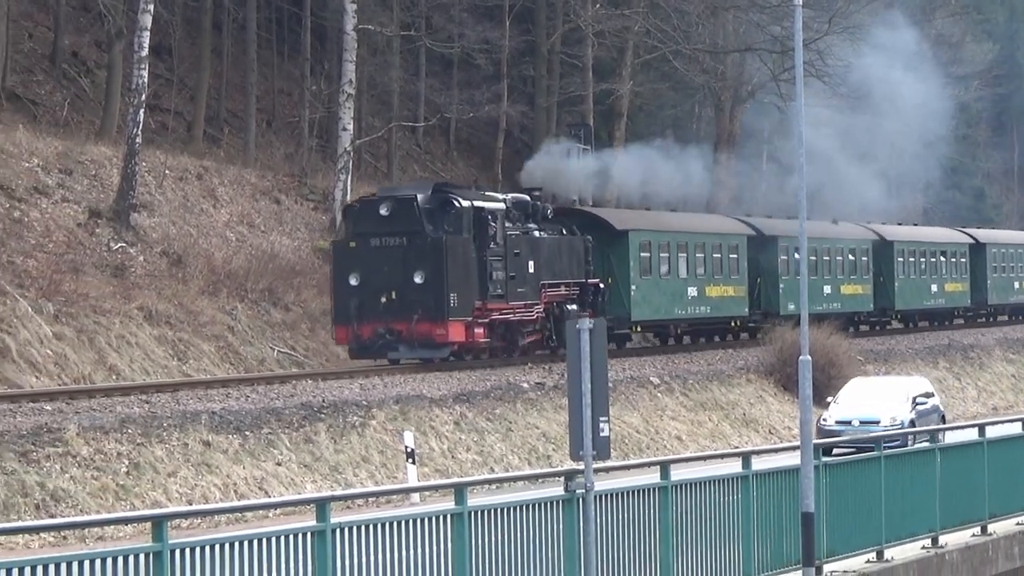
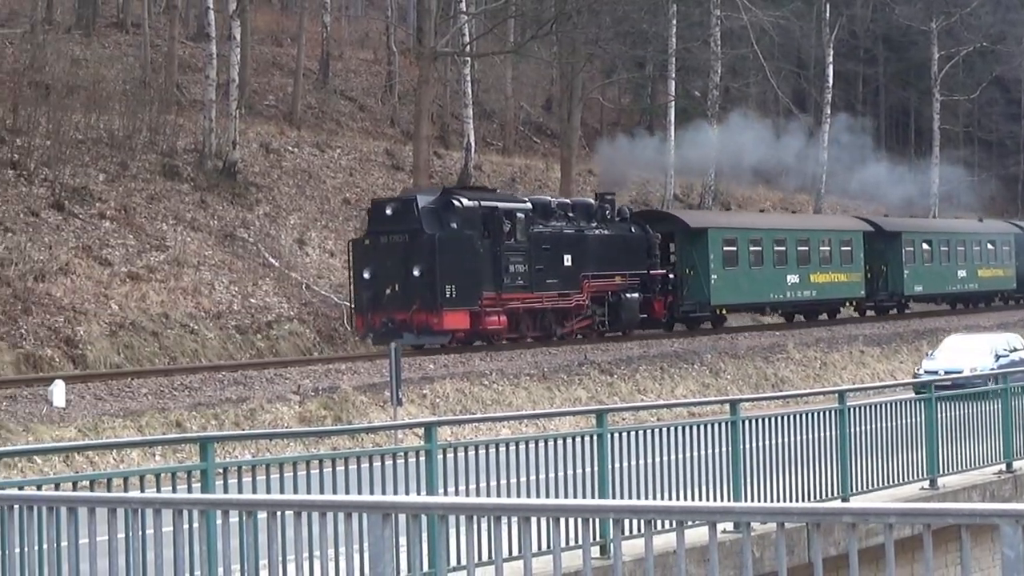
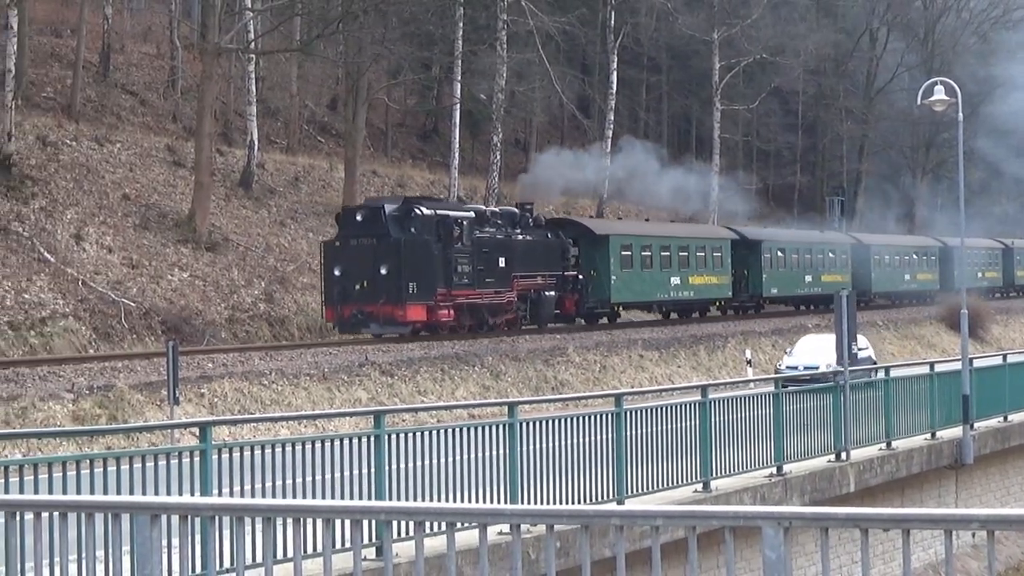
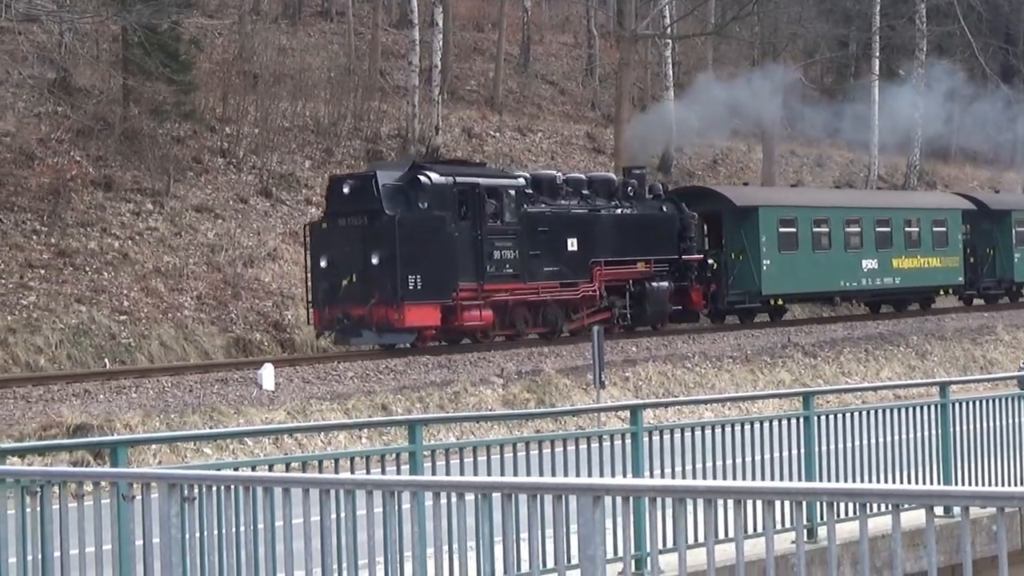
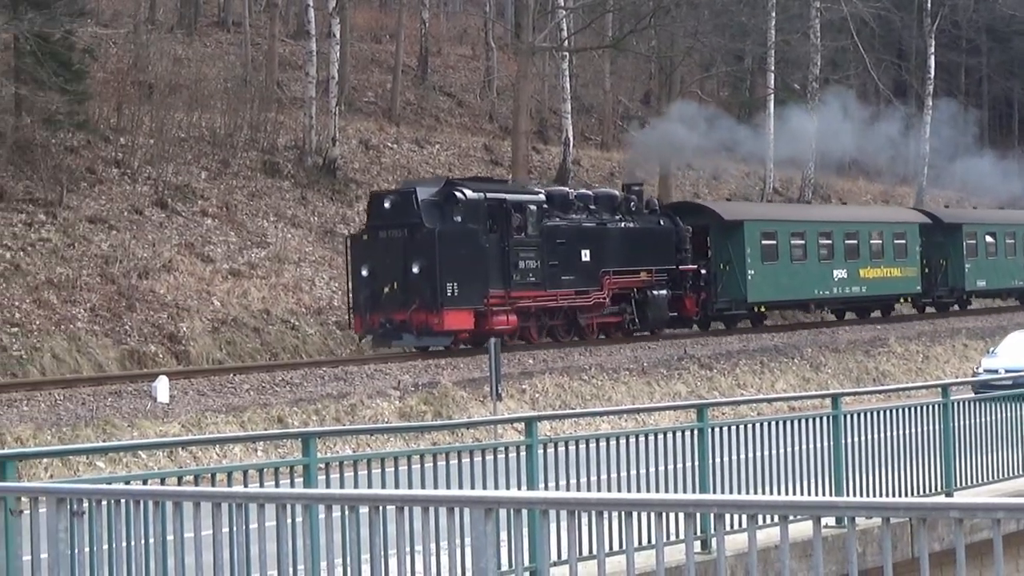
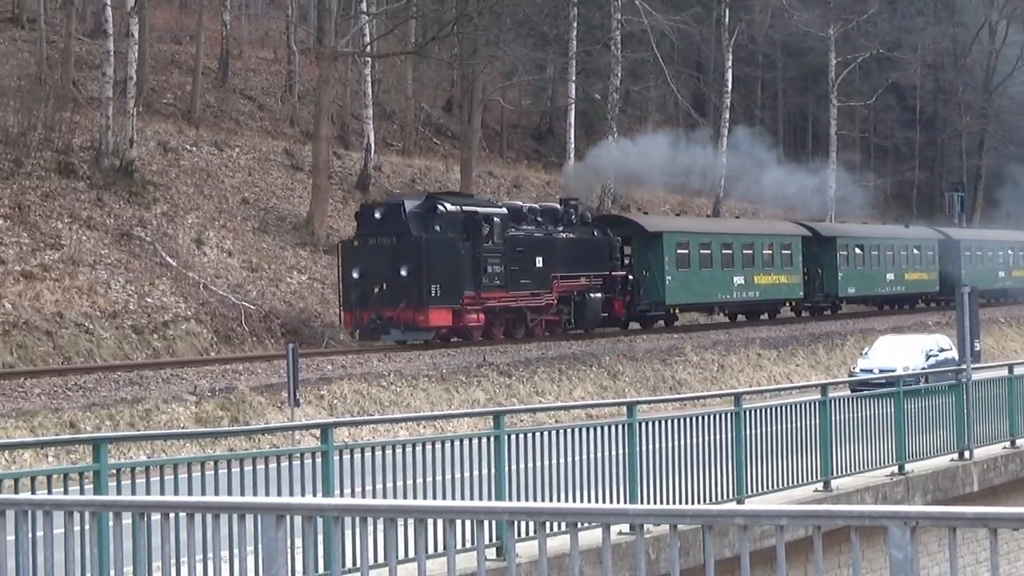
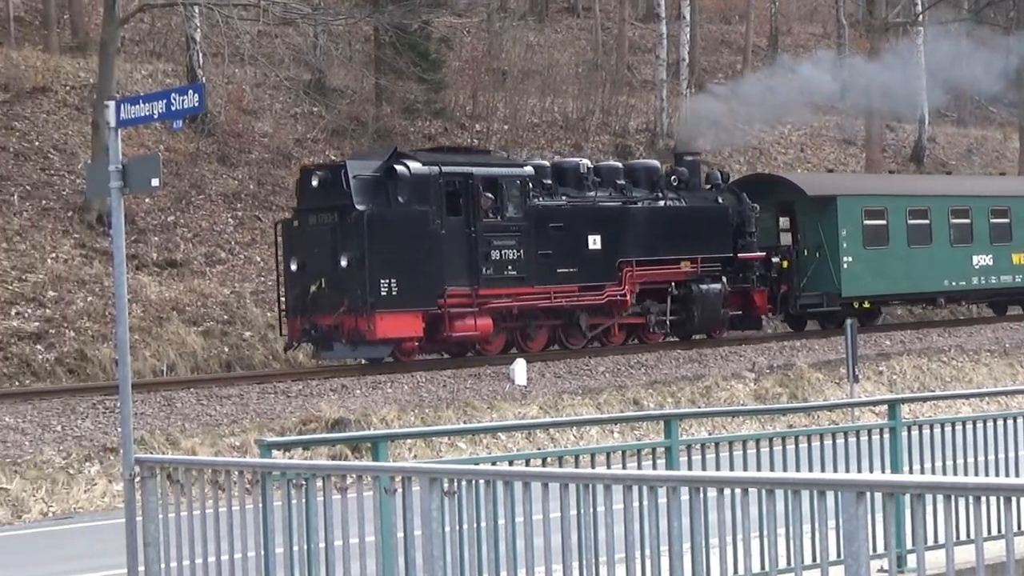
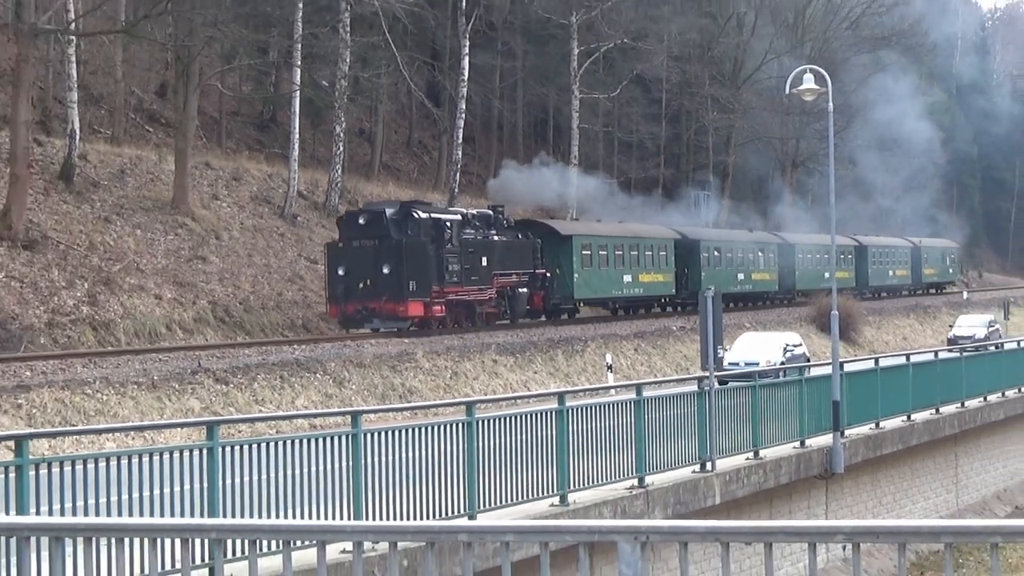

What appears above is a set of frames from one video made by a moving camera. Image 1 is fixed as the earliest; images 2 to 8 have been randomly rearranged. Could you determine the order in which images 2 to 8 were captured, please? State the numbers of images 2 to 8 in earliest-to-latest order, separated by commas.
8, 3, 6, 2, 5, 4, 7
